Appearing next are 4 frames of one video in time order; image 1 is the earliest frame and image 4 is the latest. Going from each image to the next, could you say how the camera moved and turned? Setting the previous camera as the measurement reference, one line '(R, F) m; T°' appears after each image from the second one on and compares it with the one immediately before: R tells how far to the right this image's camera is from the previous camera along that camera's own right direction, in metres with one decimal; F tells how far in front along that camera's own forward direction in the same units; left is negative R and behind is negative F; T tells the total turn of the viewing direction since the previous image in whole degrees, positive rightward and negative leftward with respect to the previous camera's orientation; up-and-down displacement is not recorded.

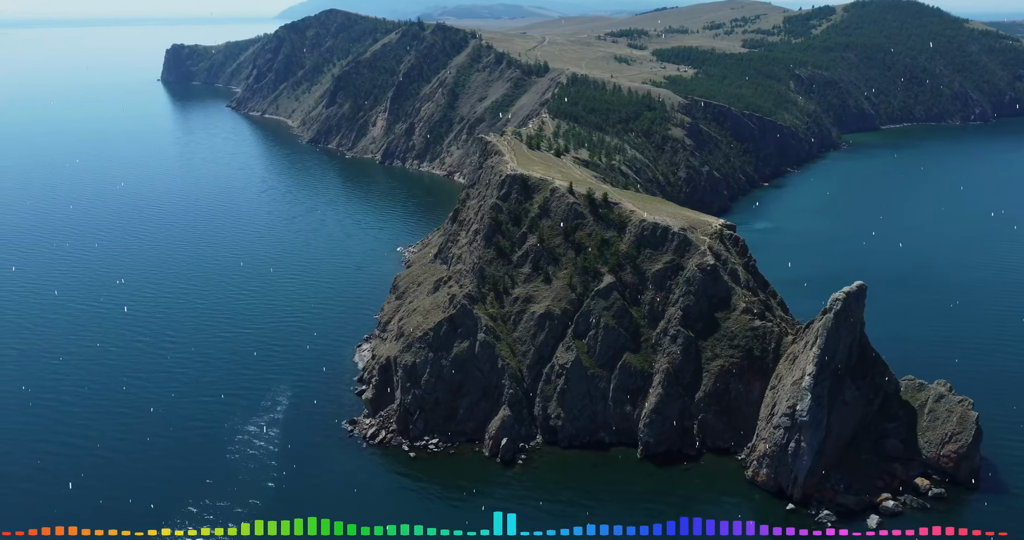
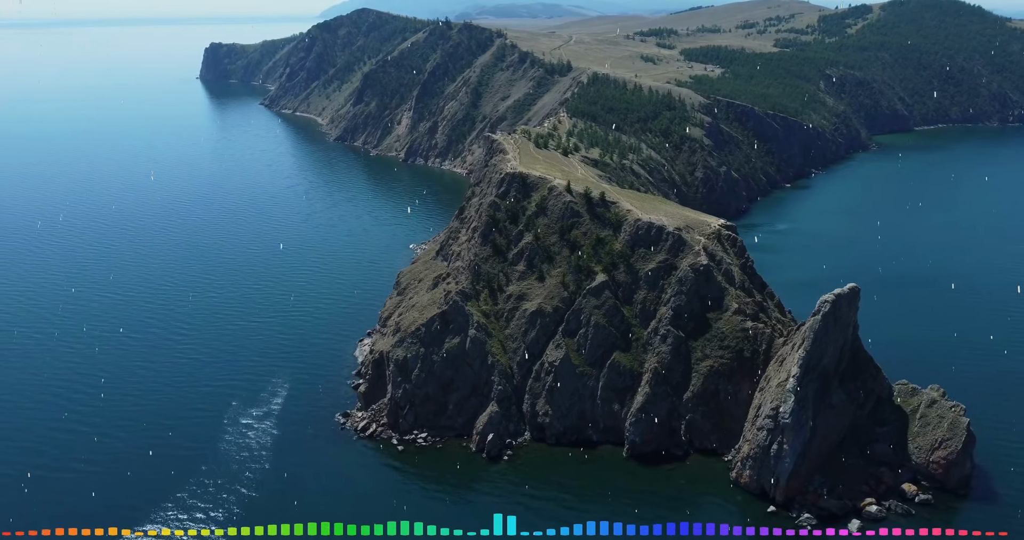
(+5.1, -0.6) m; -3°
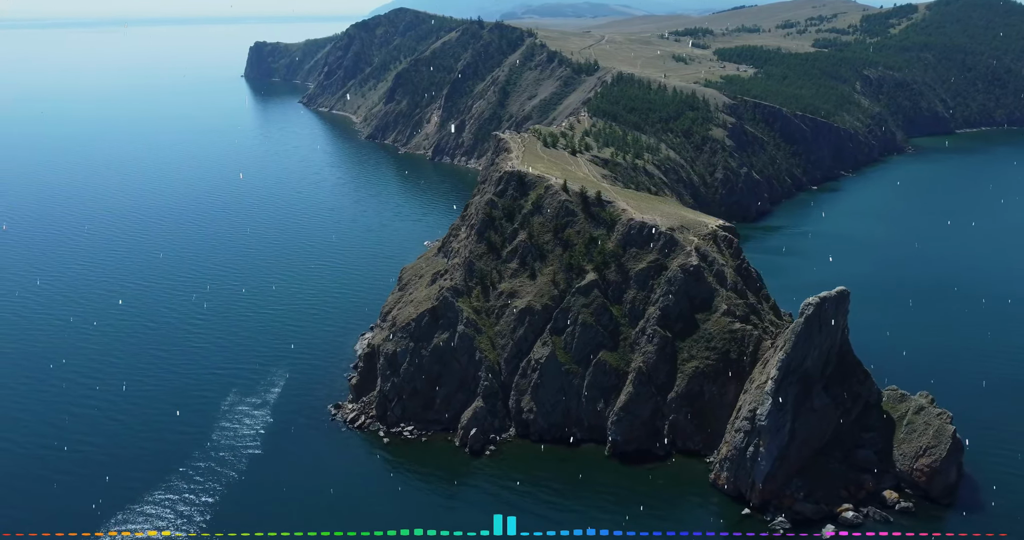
(+6.3, -0.6) m; -4°
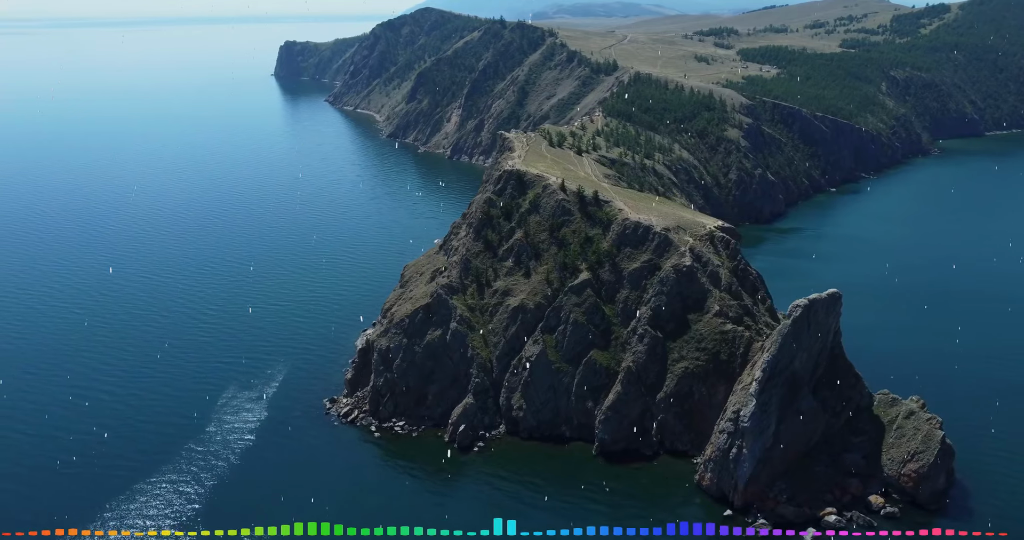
(+4.3, -0.4) m; -2°
